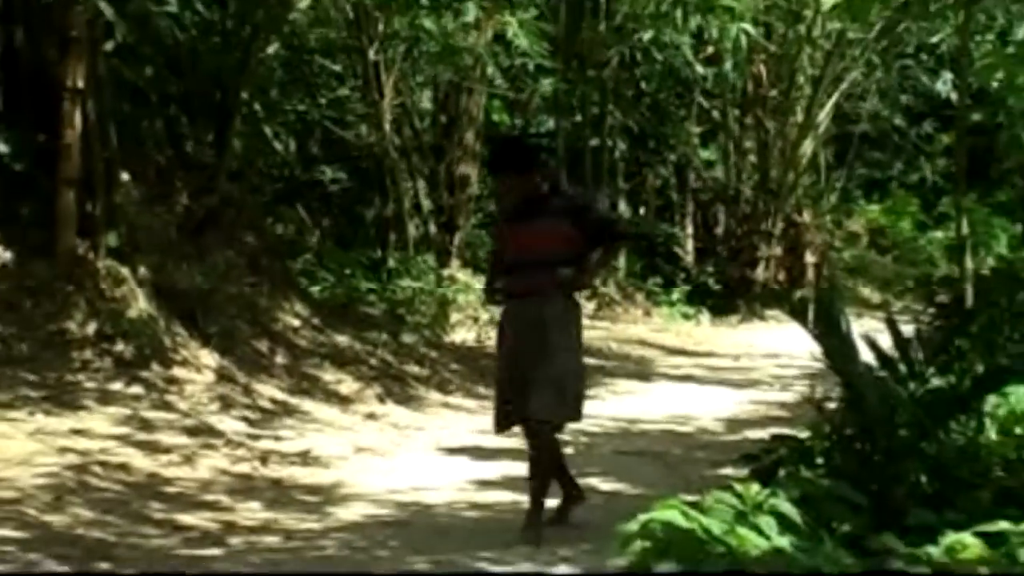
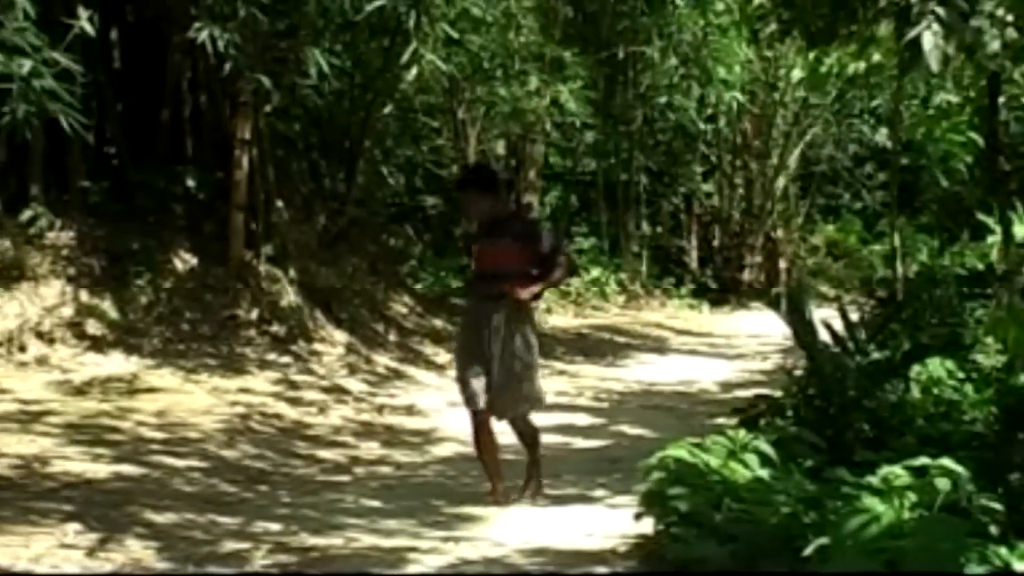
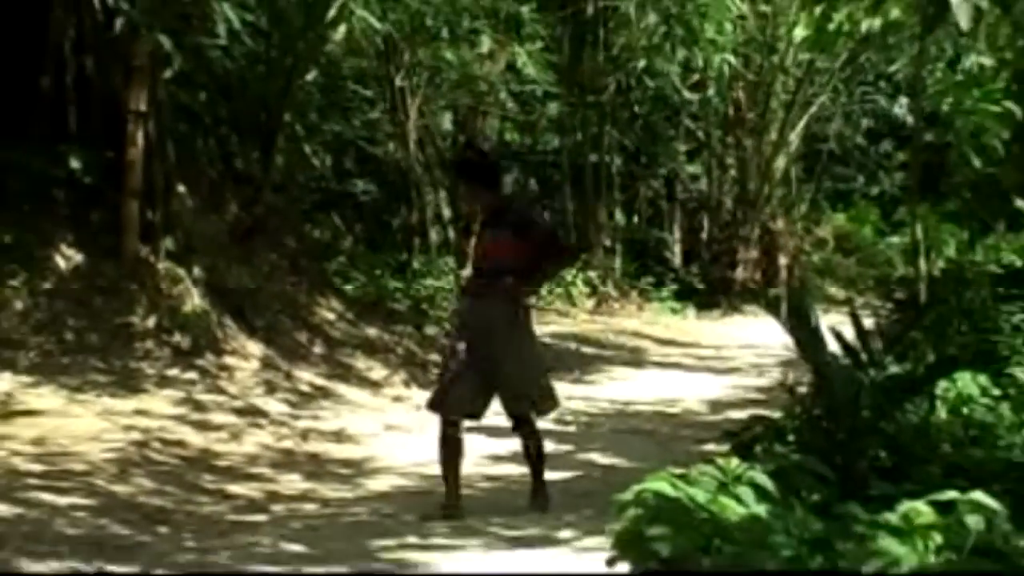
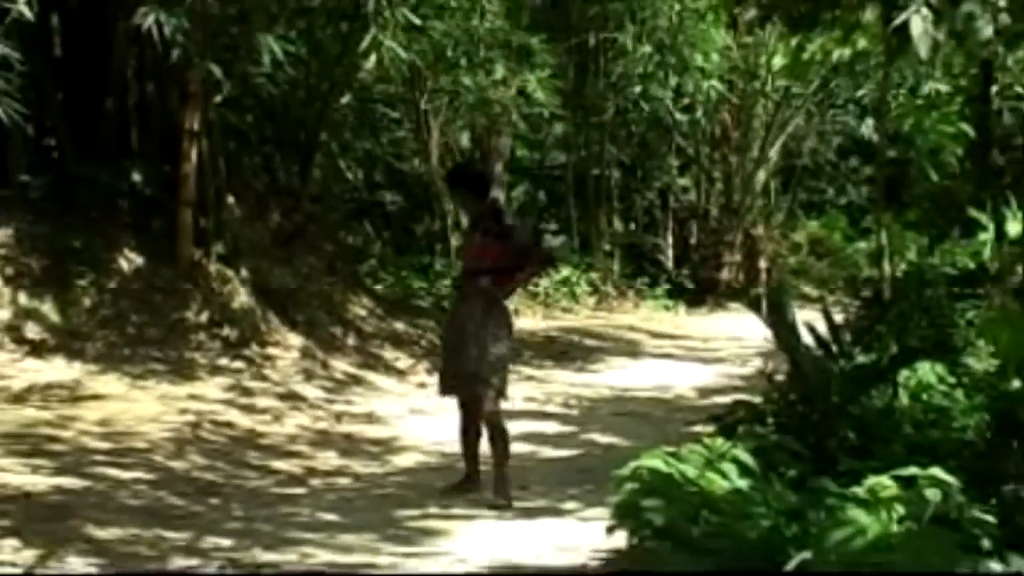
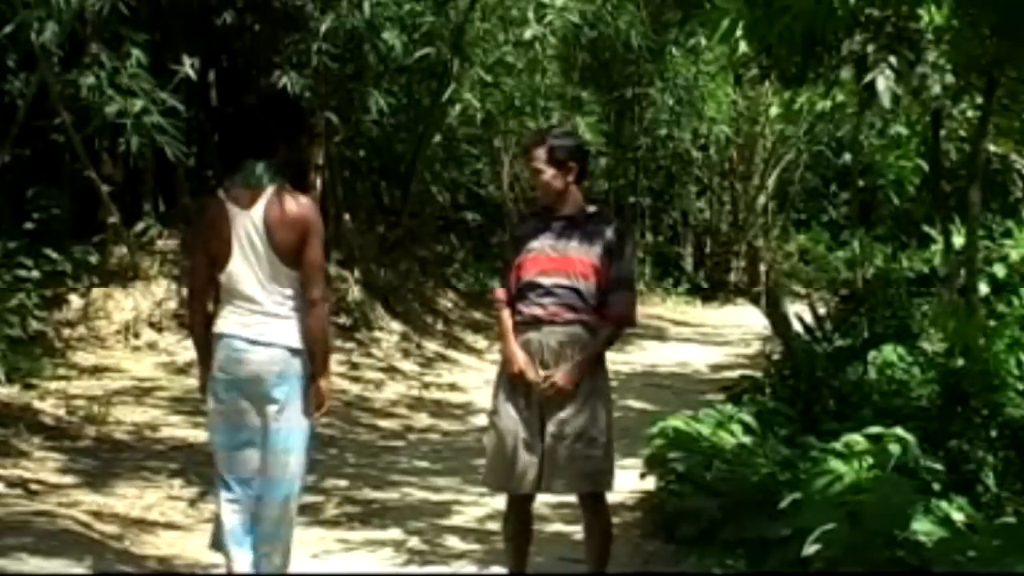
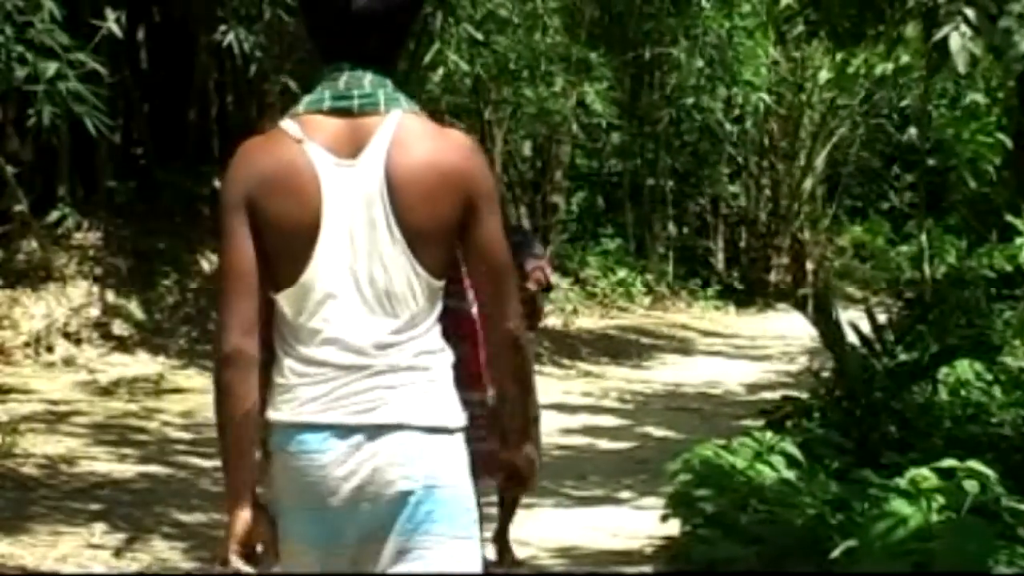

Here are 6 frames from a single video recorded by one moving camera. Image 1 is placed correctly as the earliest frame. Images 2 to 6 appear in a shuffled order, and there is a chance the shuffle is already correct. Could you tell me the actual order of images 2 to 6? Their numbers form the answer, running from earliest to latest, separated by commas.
3, 4, 2, 6, 5
